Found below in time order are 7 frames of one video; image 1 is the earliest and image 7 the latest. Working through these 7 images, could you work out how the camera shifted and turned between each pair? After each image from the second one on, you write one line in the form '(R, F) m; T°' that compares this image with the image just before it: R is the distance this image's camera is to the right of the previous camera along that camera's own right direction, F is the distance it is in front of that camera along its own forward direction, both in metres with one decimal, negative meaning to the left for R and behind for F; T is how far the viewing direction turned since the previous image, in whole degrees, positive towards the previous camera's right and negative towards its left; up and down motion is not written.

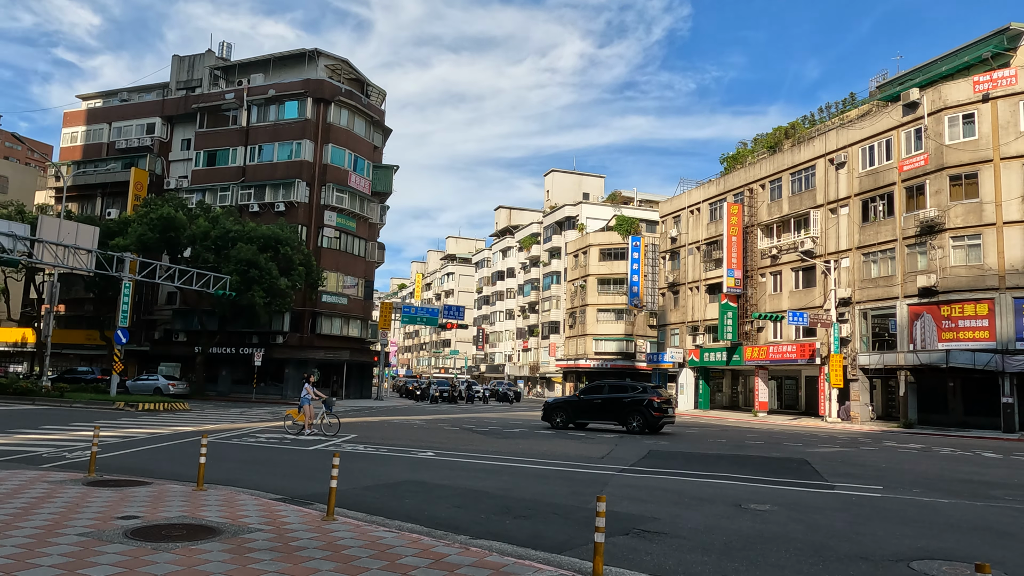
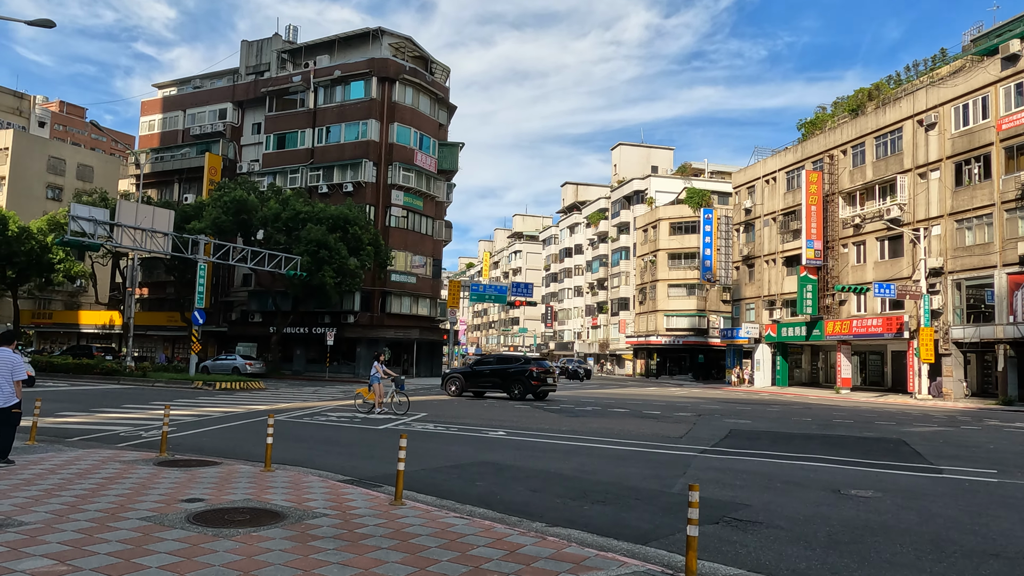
(-0.1, +0.6) m; -5°
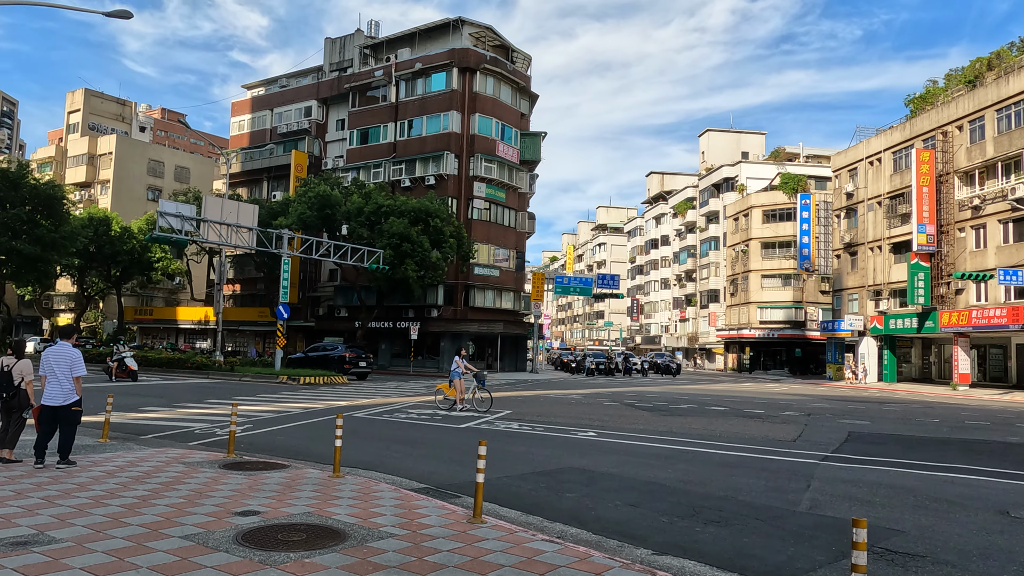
(-0.1, +1.1) m; -6°
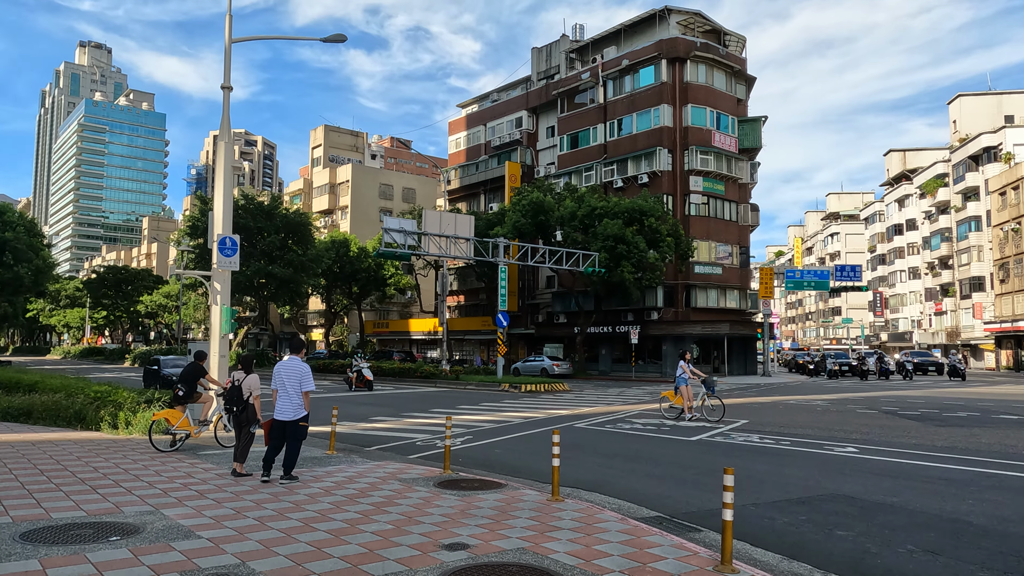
(-0.1, +1.1) m; -16°
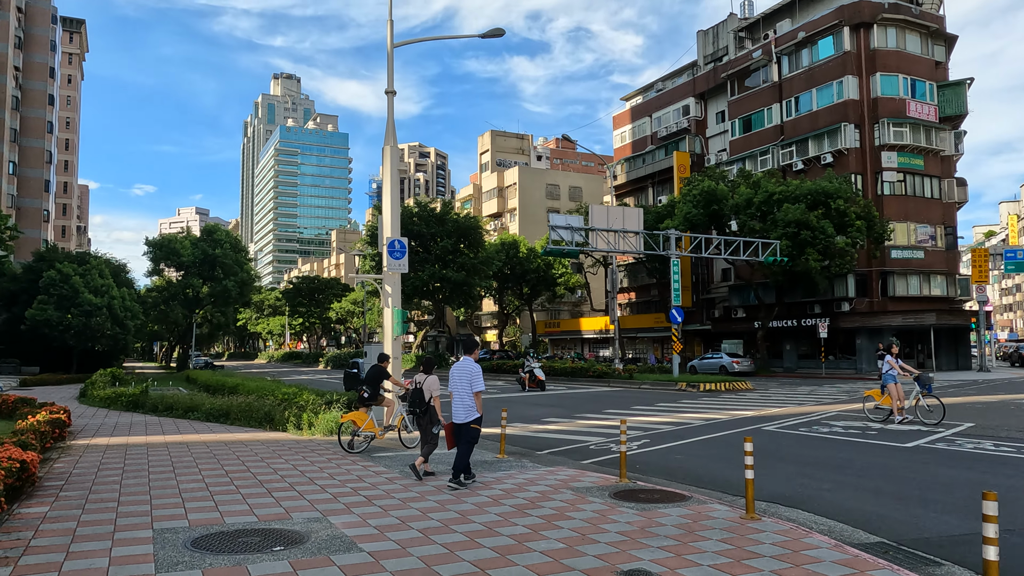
(0.0, +0.7) m; -13°
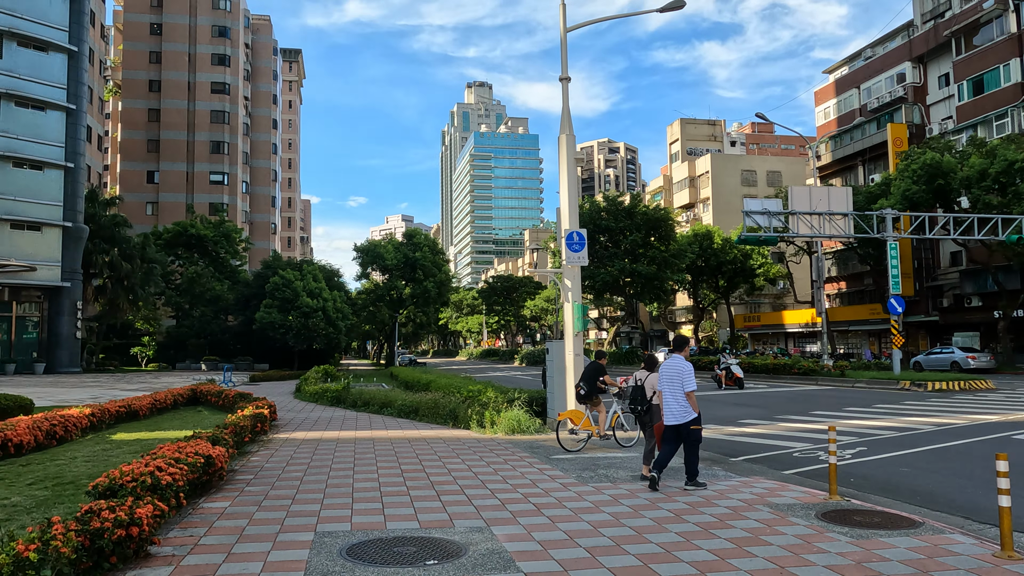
(+0.1, +0.7) m; -15°
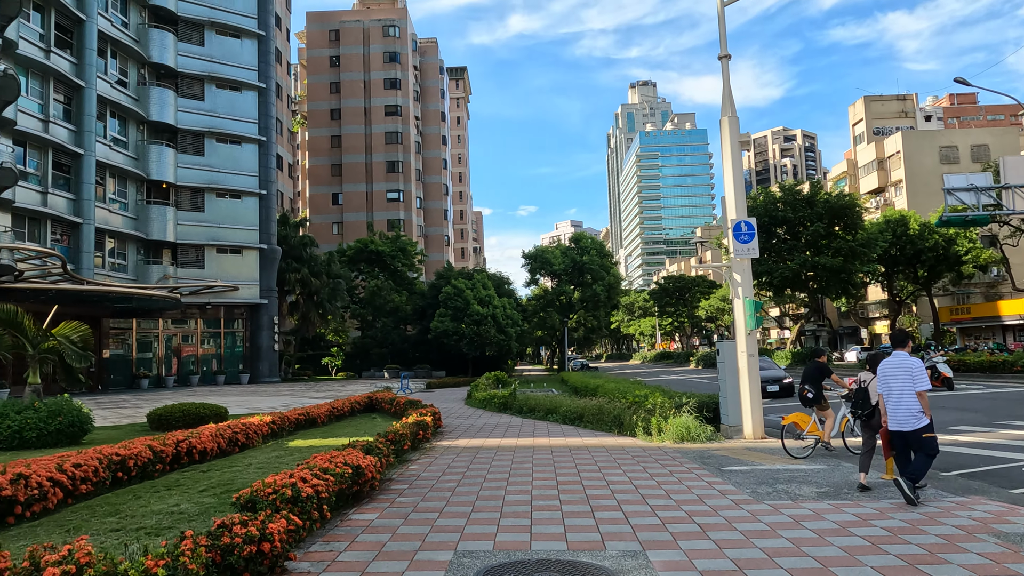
(+0.2, +0.6) m; -13°
